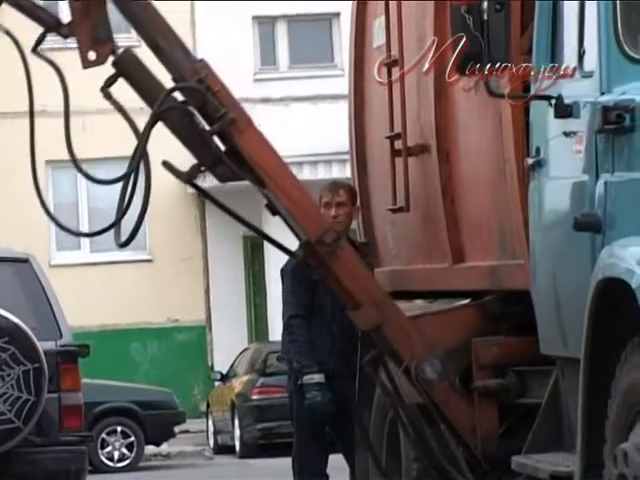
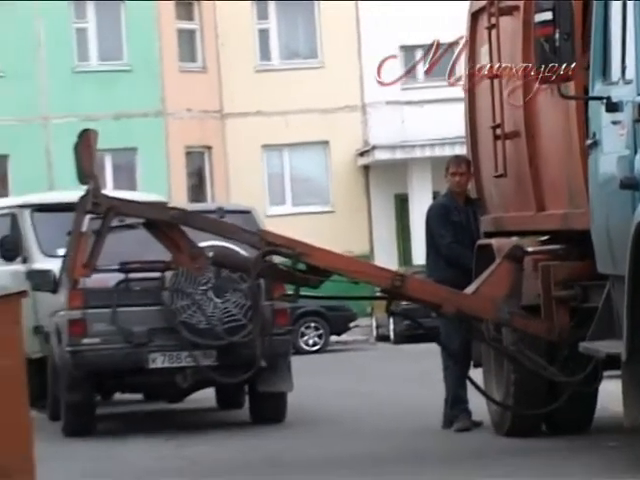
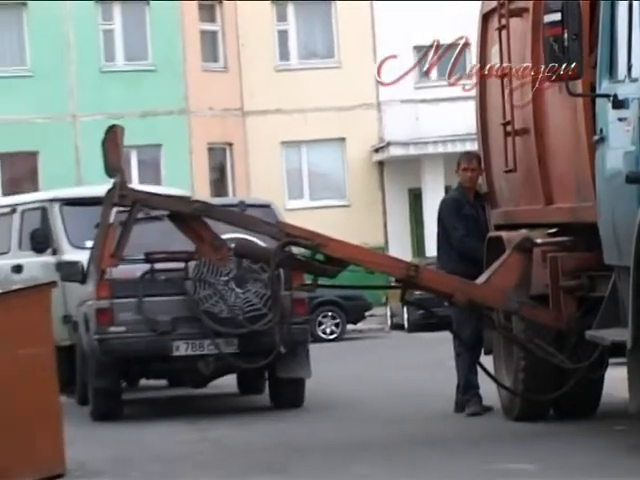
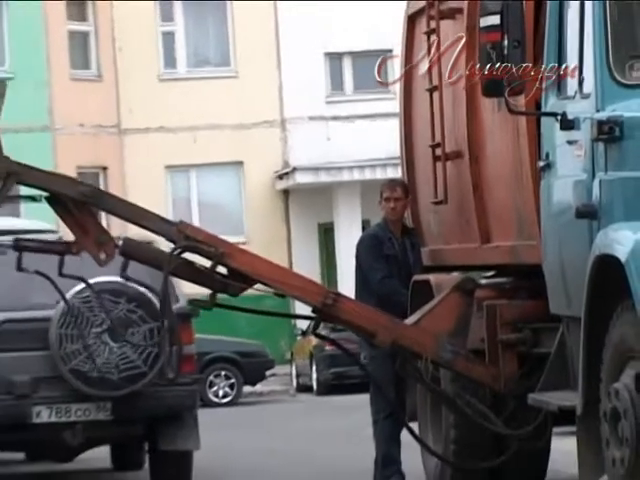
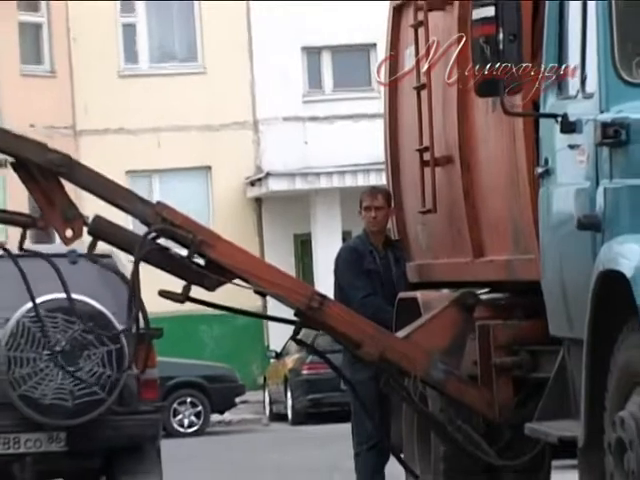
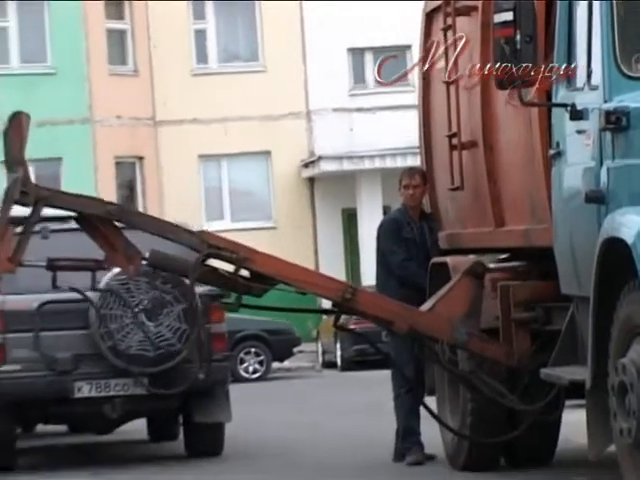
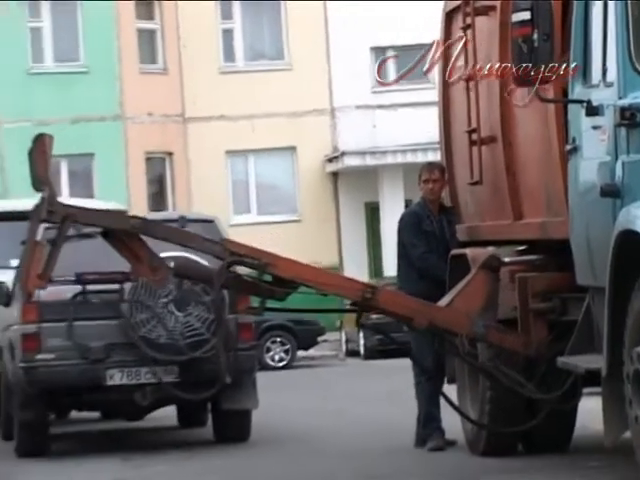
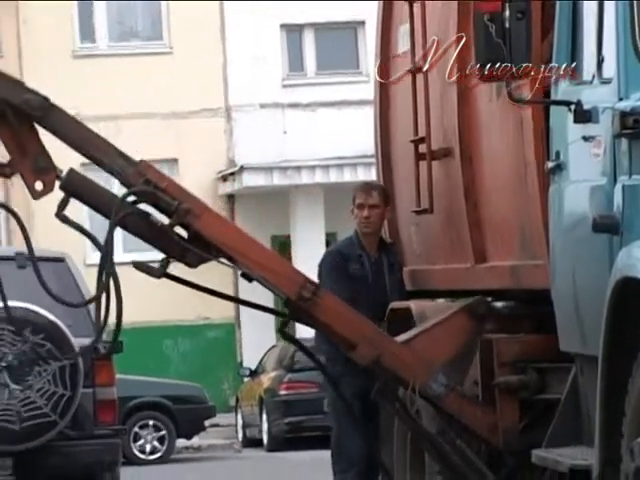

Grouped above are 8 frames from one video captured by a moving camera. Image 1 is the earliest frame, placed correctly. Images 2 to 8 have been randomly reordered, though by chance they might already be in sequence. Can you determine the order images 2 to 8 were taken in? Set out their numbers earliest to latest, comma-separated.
8, 5, 4, 6, 7, 2, 3
